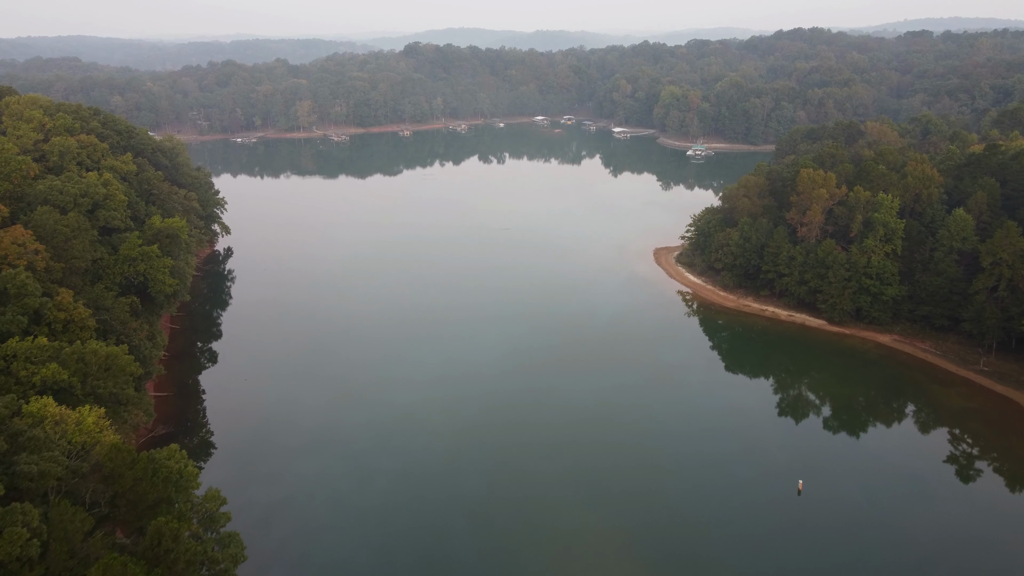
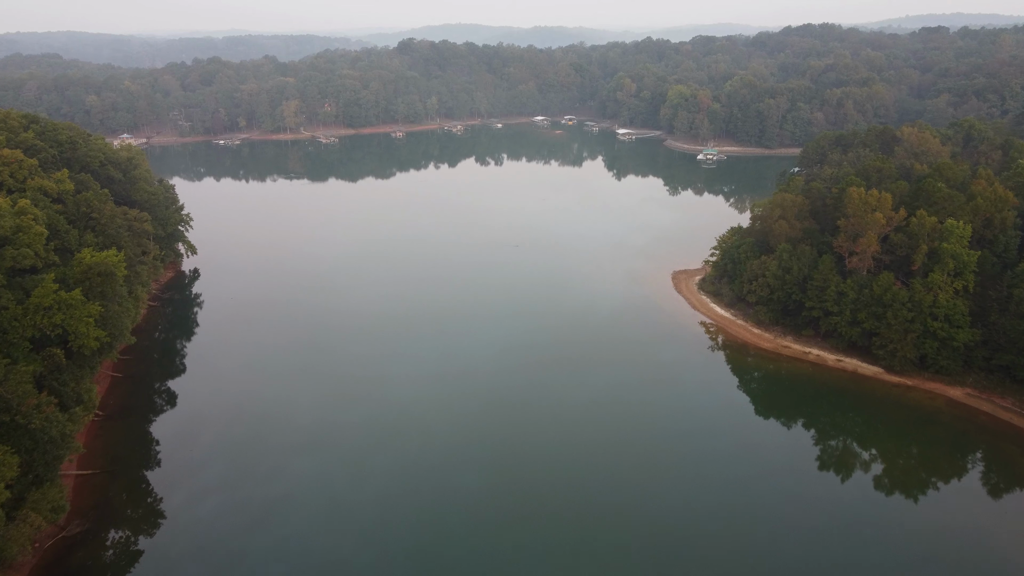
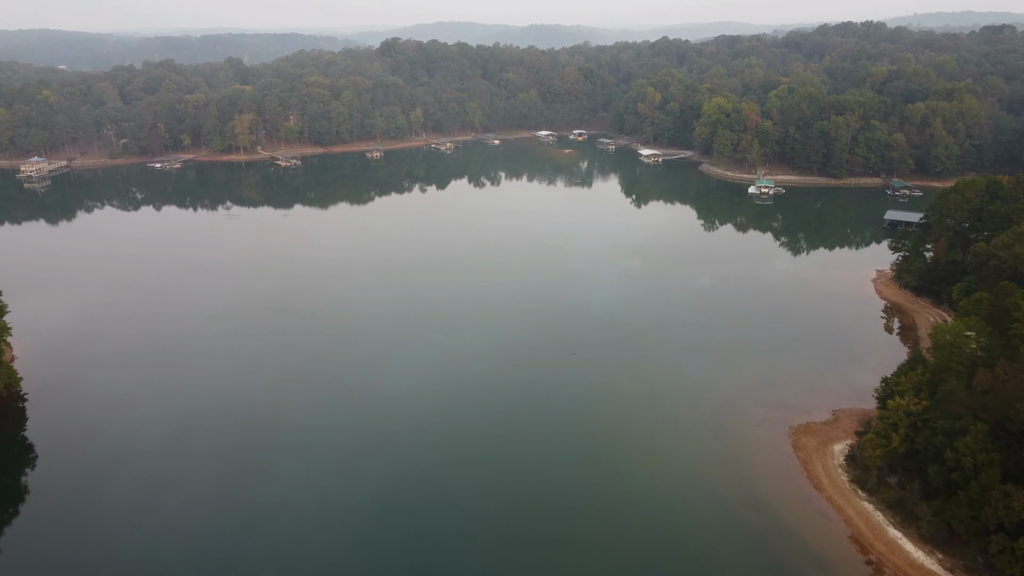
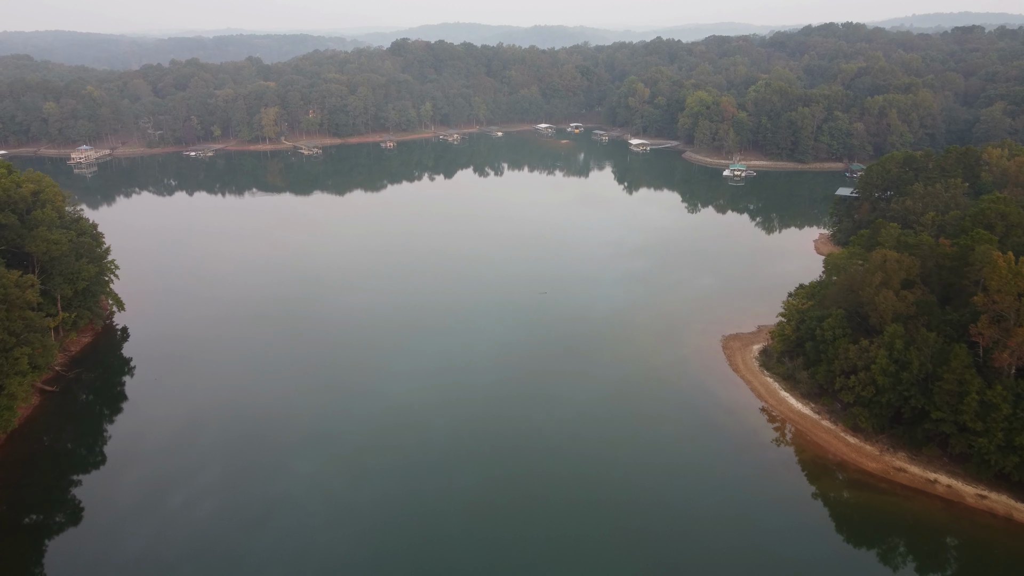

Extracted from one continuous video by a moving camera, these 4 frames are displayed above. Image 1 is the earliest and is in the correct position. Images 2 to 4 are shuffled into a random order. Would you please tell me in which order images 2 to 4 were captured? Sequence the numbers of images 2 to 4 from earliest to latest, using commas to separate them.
2, 4, 3
